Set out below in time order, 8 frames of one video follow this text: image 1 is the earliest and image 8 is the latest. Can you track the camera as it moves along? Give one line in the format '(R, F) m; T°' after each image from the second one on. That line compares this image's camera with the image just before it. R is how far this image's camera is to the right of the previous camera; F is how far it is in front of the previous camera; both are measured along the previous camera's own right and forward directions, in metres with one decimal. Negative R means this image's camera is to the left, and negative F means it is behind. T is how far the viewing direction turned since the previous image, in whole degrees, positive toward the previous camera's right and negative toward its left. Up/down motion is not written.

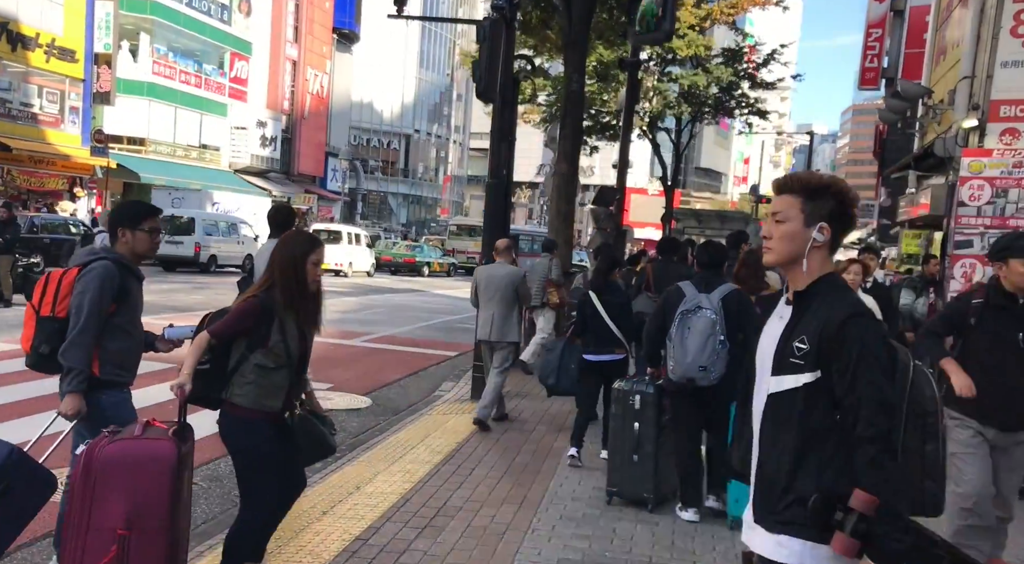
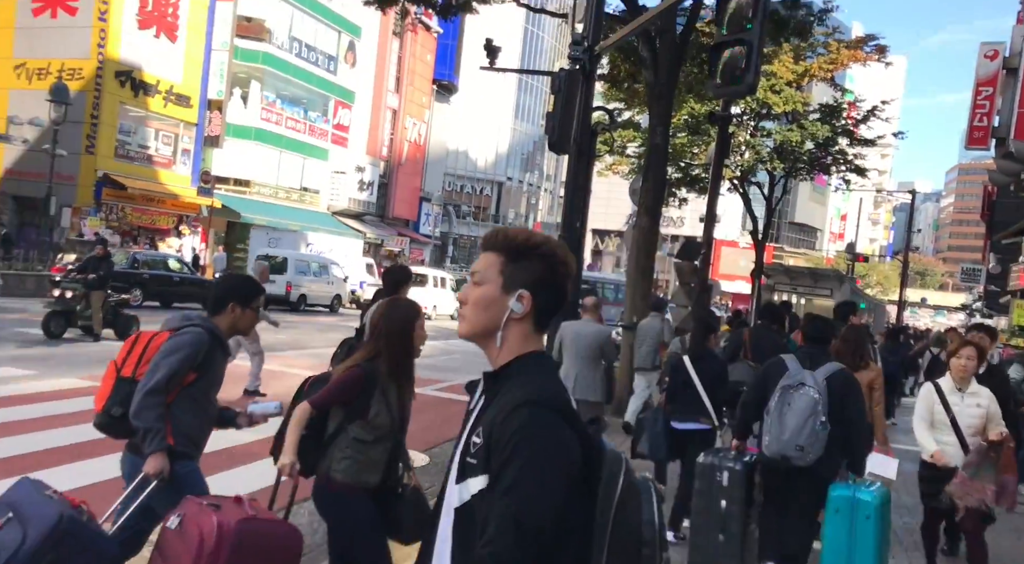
(+0.2, +0.2) m; -6°
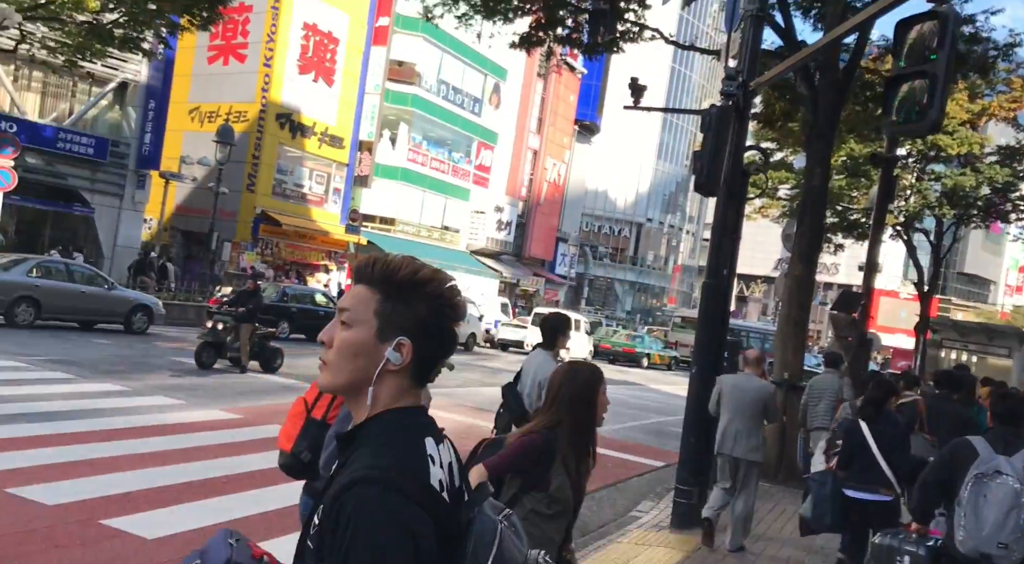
(0.0, +0.3) m; -9°
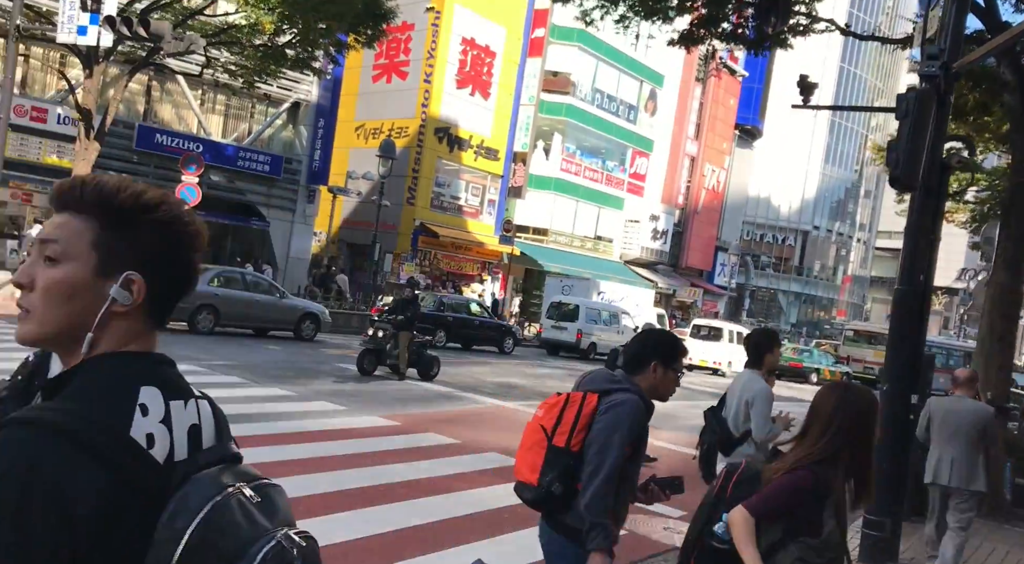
(-0.1, +0.3) m; -10°
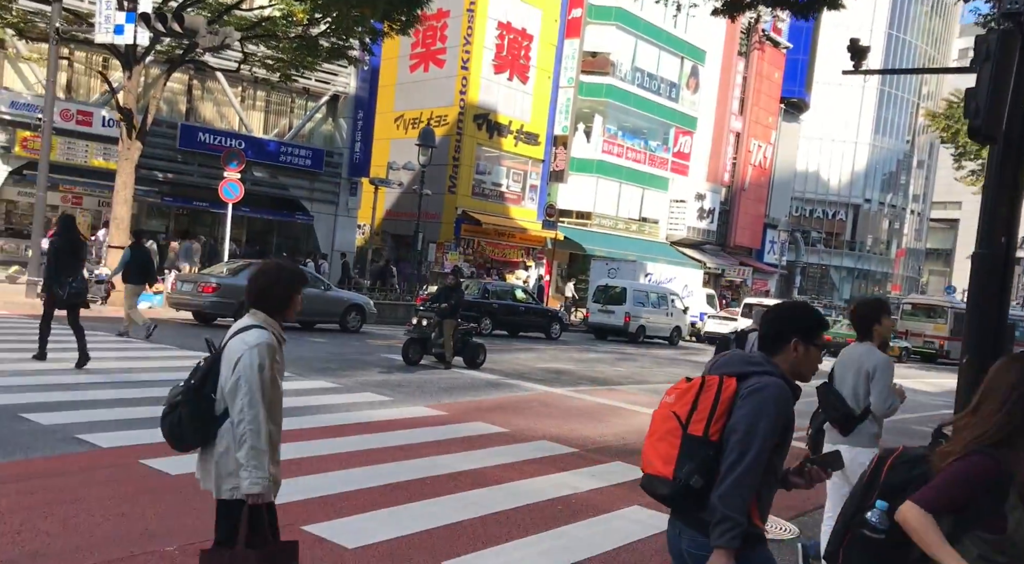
(0.0, +0.3) m; -3°
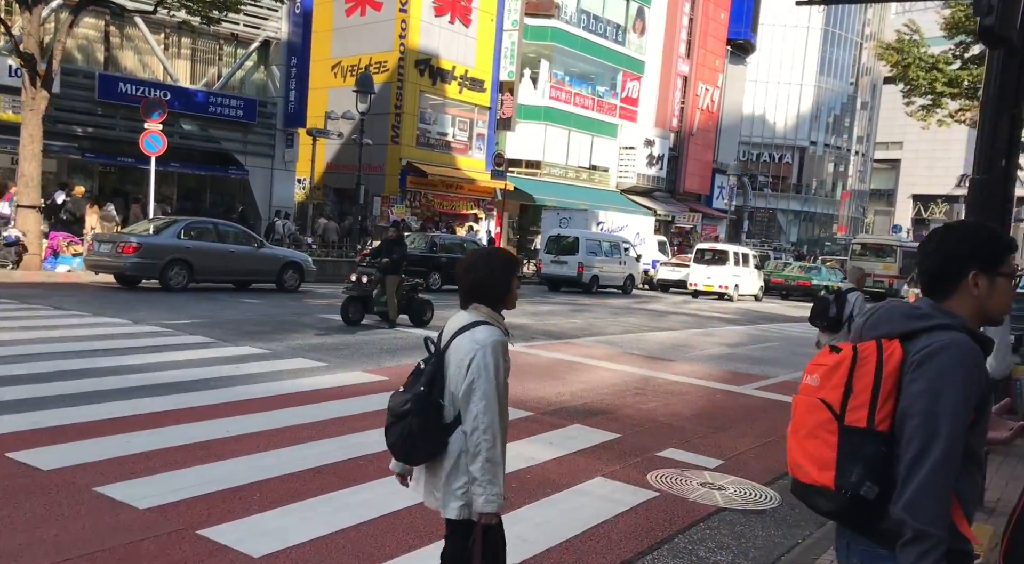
(+0.1, +0.9) m; +3°
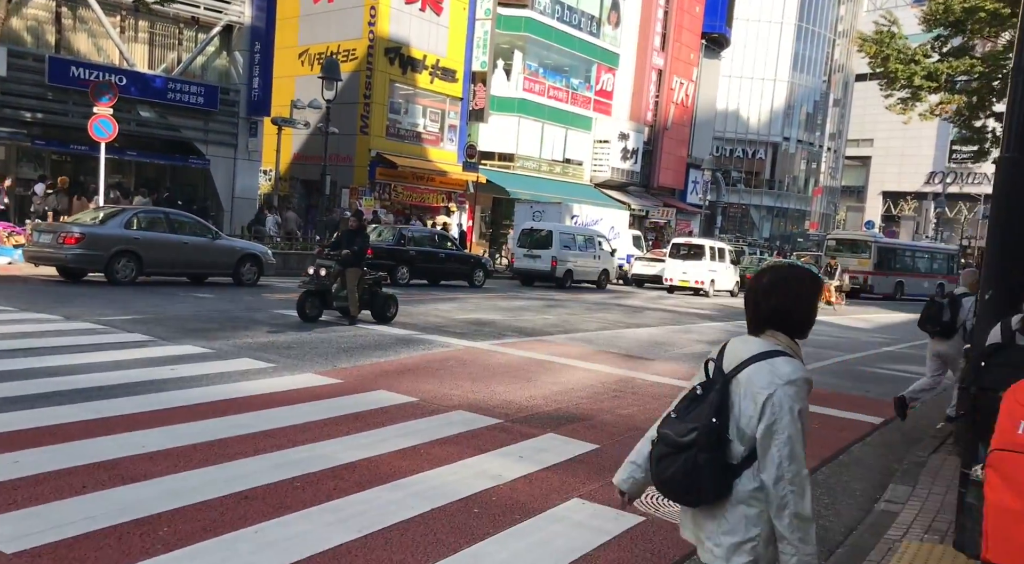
(+0.1, +0.8) m; +2°
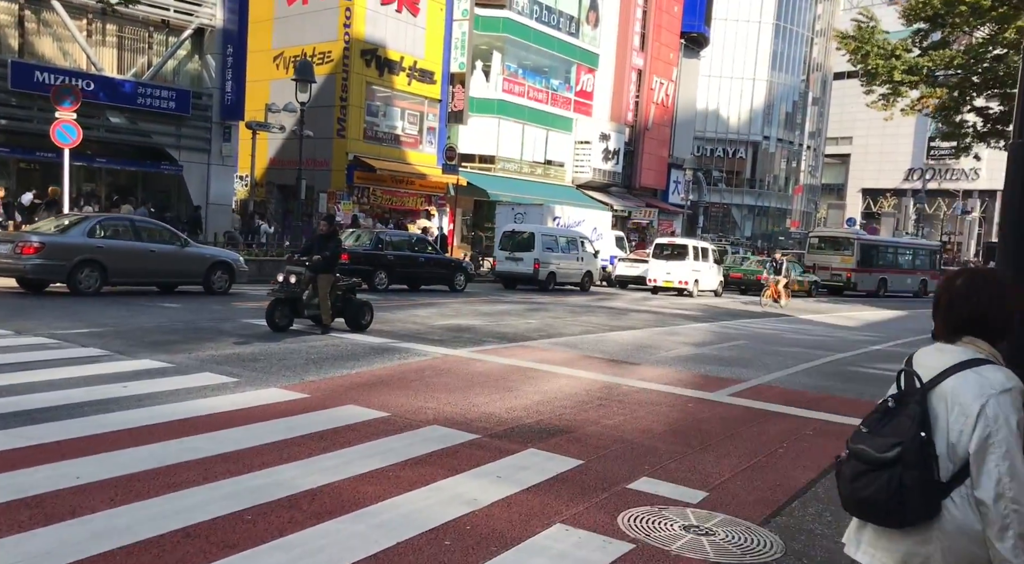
(+0.1, +0.5) m; +1°
